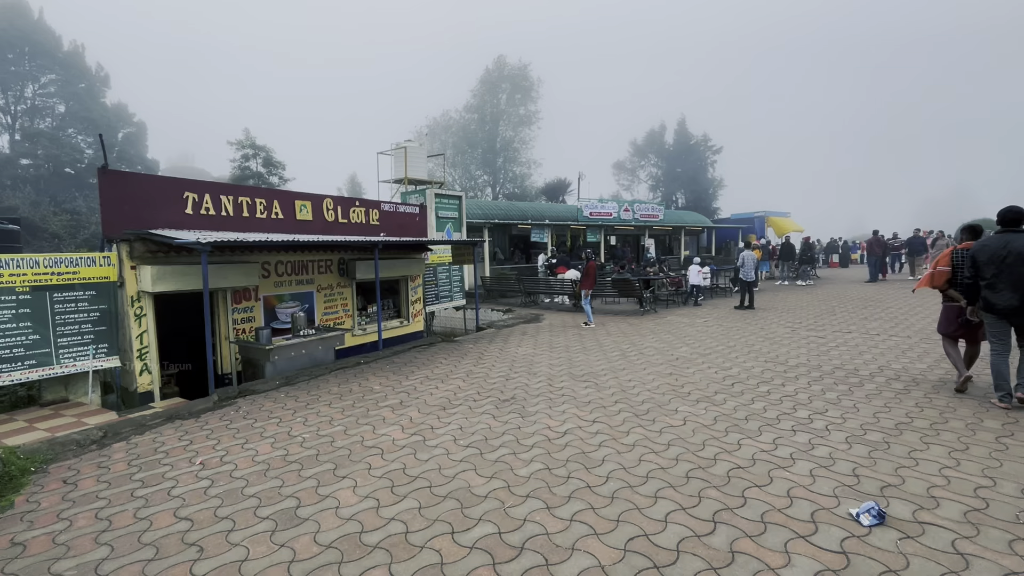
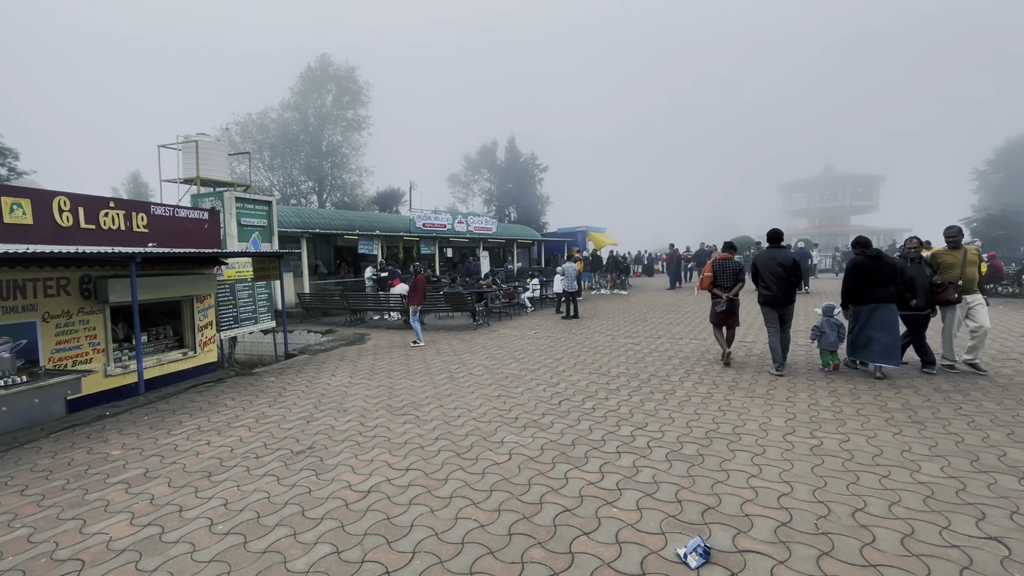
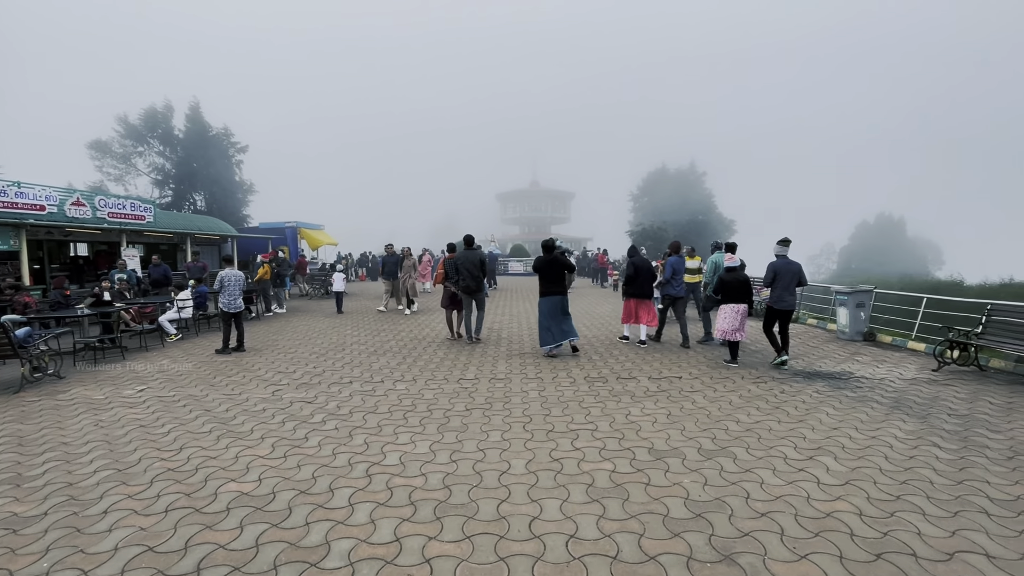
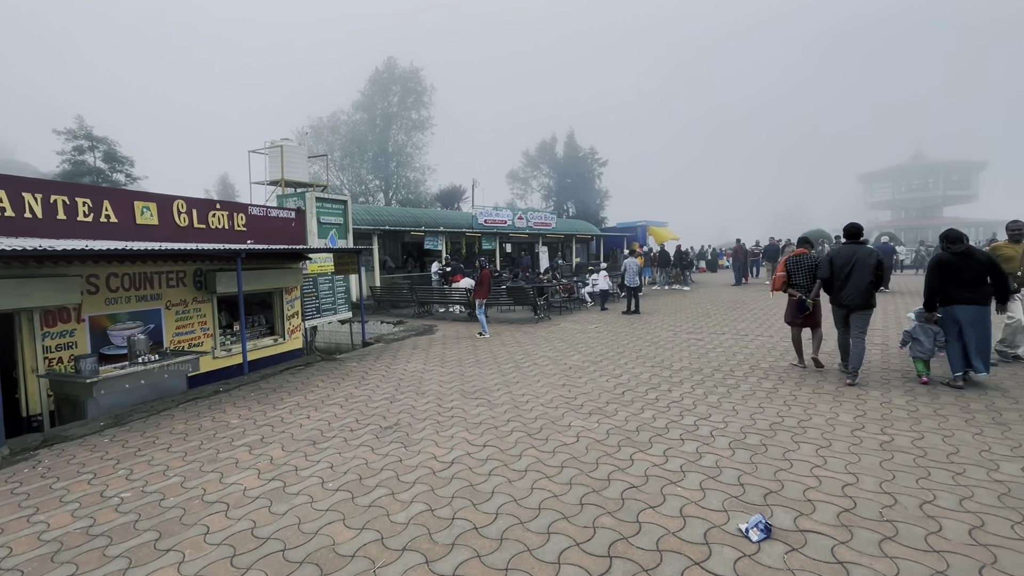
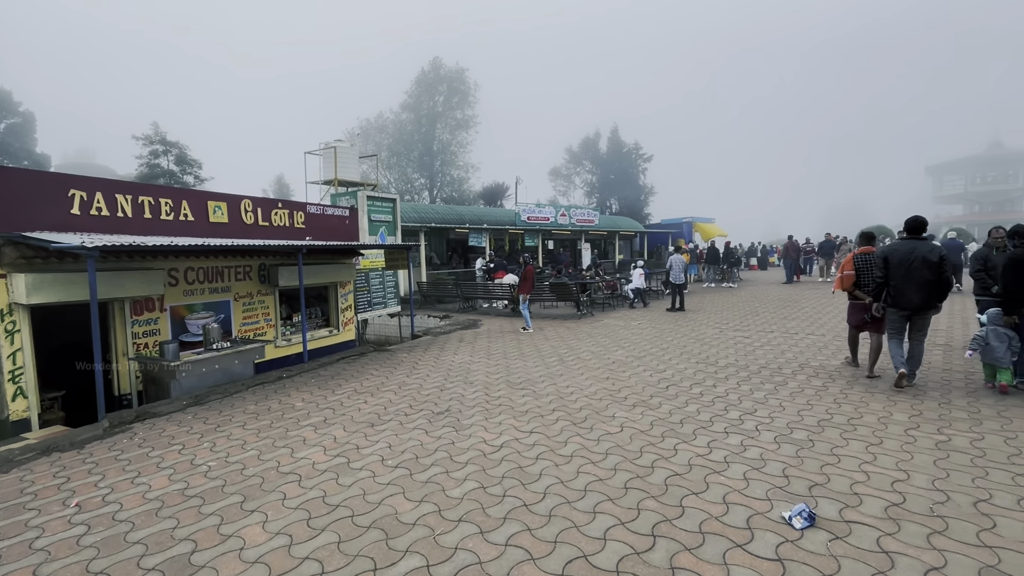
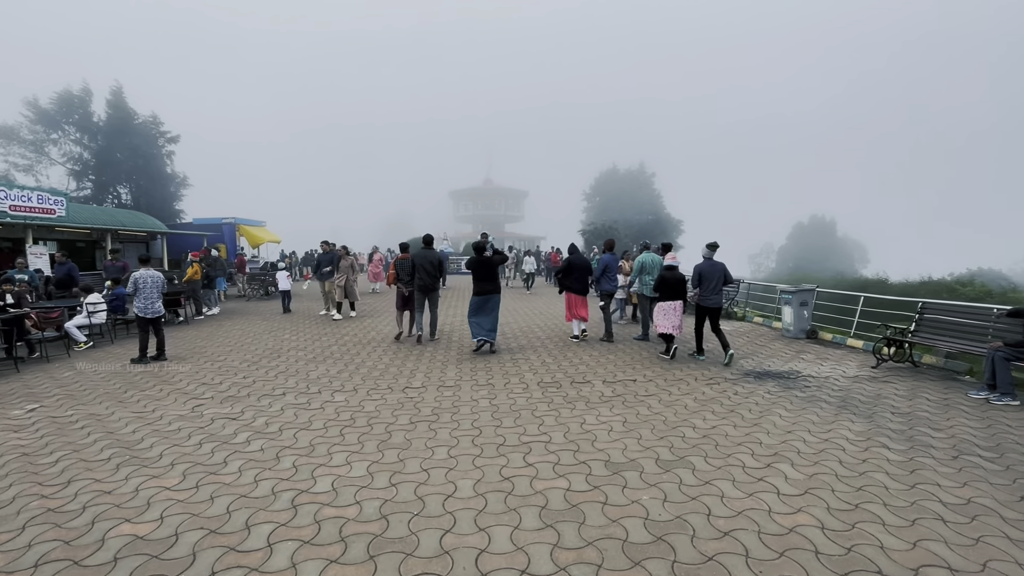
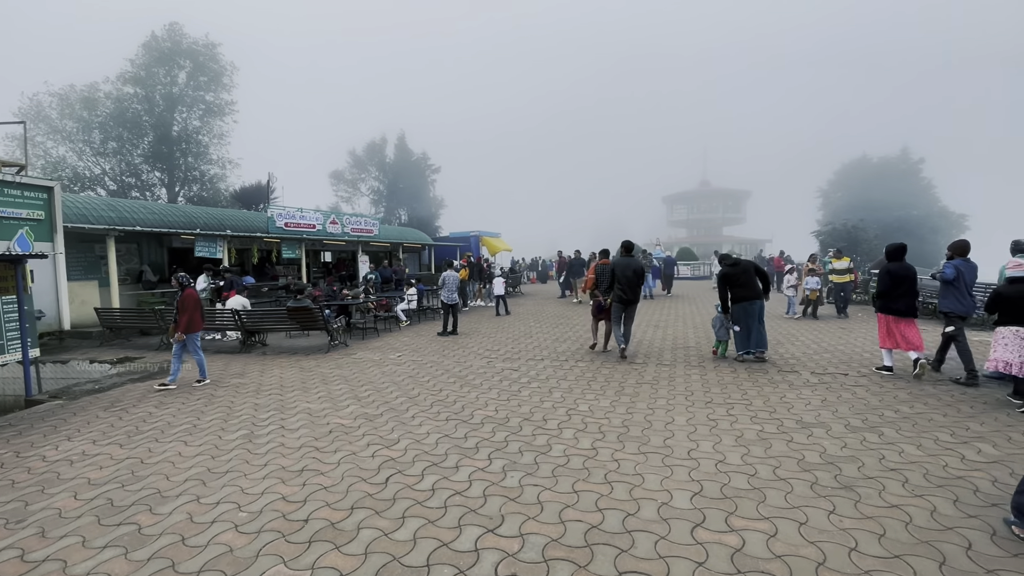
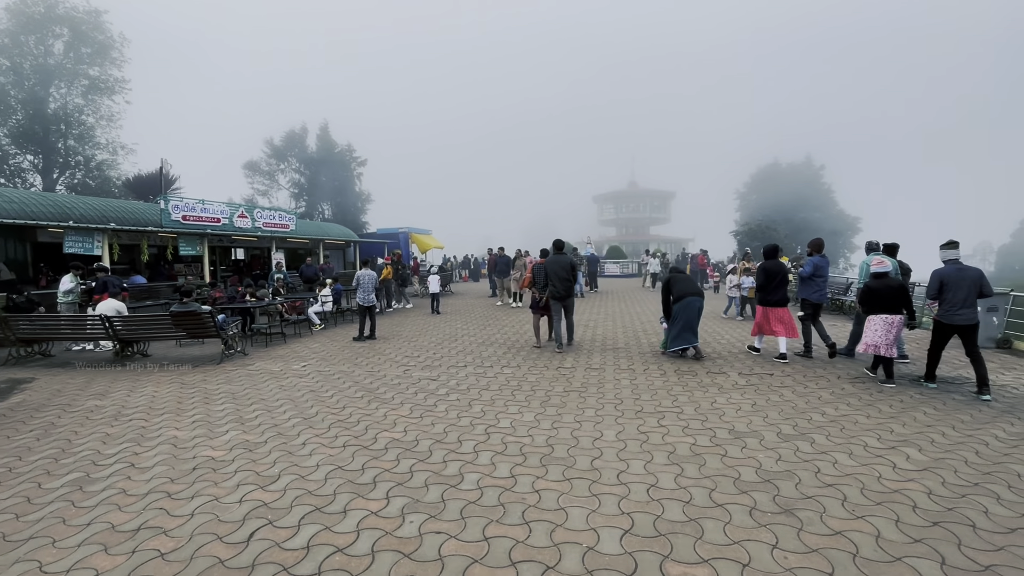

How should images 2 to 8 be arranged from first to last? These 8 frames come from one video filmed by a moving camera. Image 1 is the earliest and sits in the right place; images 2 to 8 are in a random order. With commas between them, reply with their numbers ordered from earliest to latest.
5, 4, 2, 7, 8, 3, 6
